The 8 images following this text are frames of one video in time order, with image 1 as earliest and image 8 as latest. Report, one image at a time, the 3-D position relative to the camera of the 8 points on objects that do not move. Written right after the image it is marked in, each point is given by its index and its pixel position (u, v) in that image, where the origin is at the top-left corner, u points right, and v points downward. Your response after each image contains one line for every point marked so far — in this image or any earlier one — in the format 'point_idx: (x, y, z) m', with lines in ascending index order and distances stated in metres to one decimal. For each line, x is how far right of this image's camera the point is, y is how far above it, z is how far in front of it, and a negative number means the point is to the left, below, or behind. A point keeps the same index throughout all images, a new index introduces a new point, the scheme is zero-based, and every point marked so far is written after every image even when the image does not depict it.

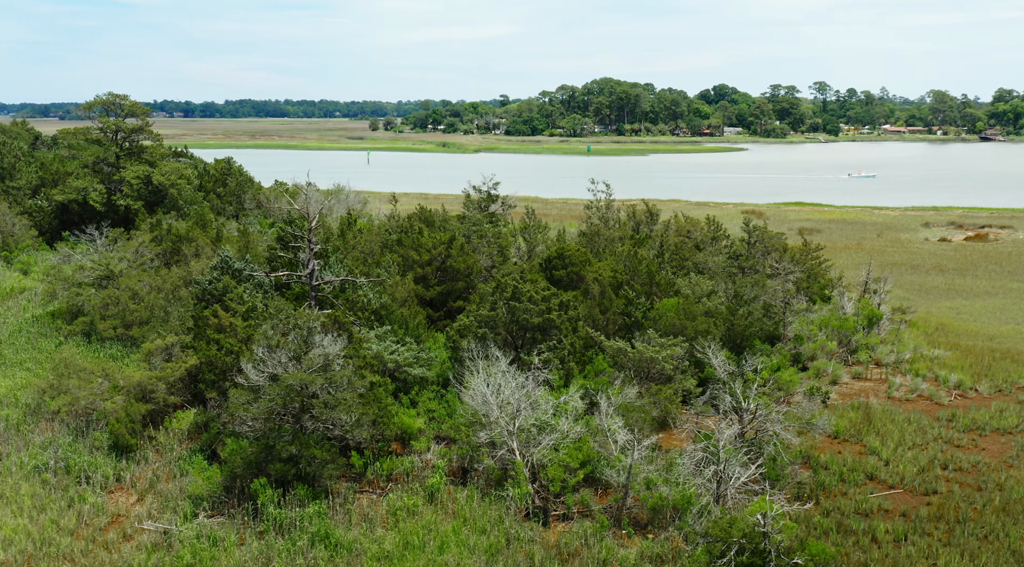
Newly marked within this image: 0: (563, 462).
0: (+1.0, -3.5, +18.7) m
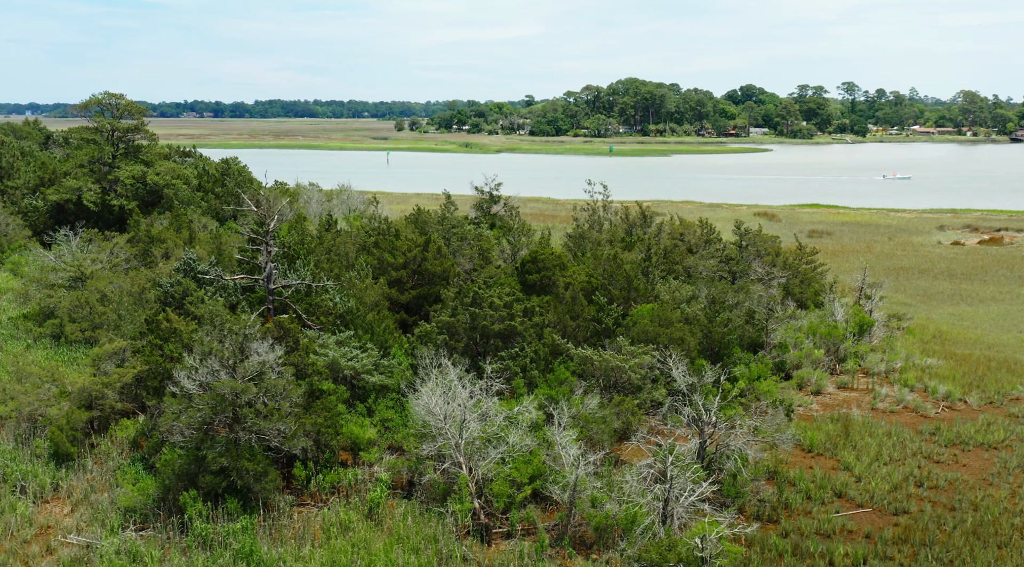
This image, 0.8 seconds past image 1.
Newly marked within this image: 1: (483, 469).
0: (-0.1, -3.6, +17.9) m
1: (-0.5, -3.4, +17.3) m
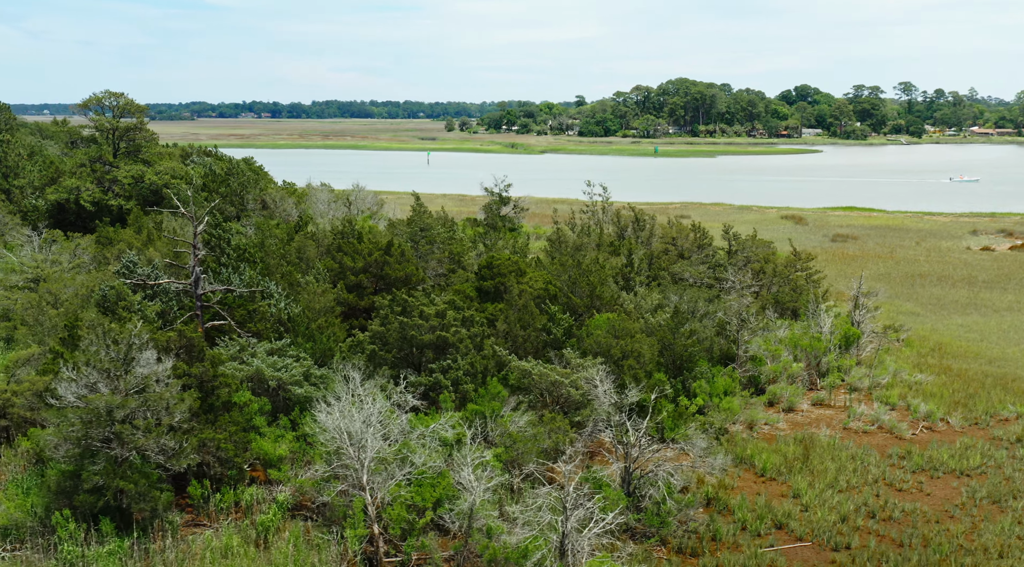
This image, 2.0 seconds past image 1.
0: (-1.8, -3.8, +16.7) m
1: (-2.3, -3.5, +16.1) m
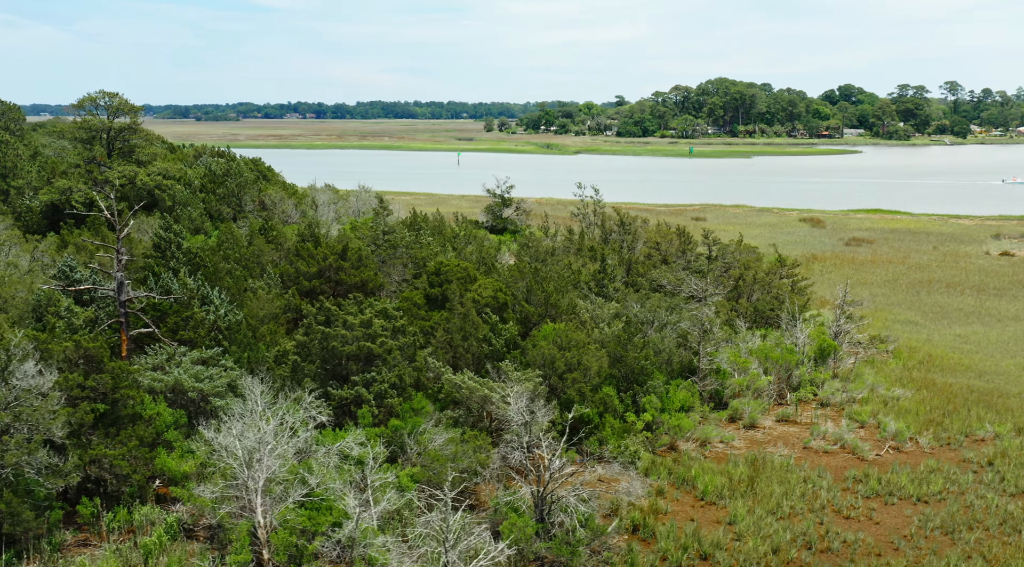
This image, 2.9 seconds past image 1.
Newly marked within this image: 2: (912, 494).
0: (-3.5, -4.0, +15.7) m
1: (-4.0, -3.7, +15.2) m
2: (+8.2, -4.3, +19.7) m
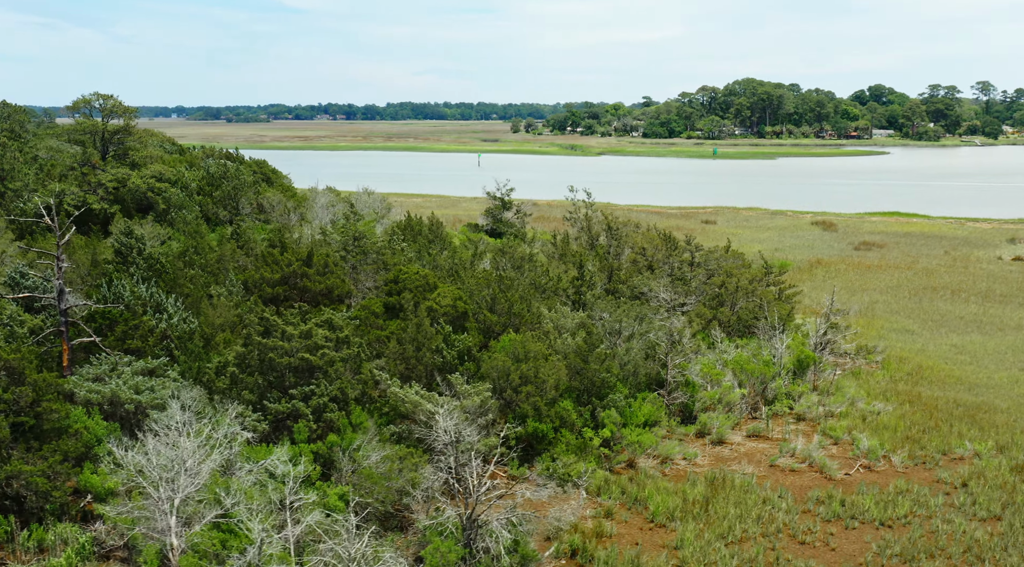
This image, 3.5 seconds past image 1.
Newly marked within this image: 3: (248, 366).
0: (-4.7, -4.2, +15.0) m
1: (-5.2, -3.9, +14.5) m
2: (+7.1, -4.6, +18.7) m
3: (-5.4, -1.7, +19.6) m
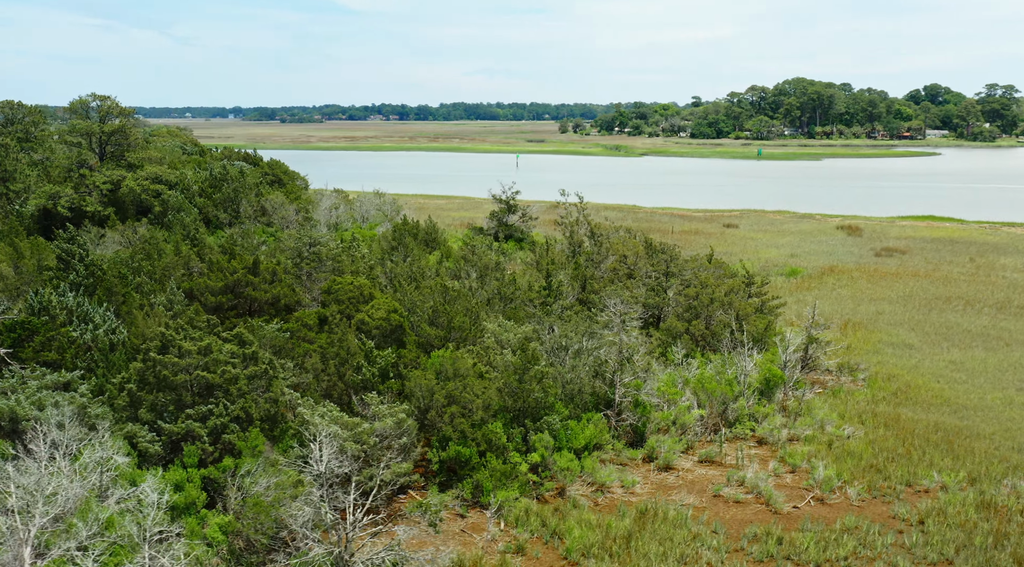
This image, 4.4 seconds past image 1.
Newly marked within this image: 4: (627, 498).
0: (-6.6, -4.4, +14.0) m
1: (-7.1, -4.1, +13.5) m
2: (+5.4, -4.9, +17.1) m
3: (-7.1, -1.9, +18.5) m
4: (+2.4, -4.4, +19.8) m
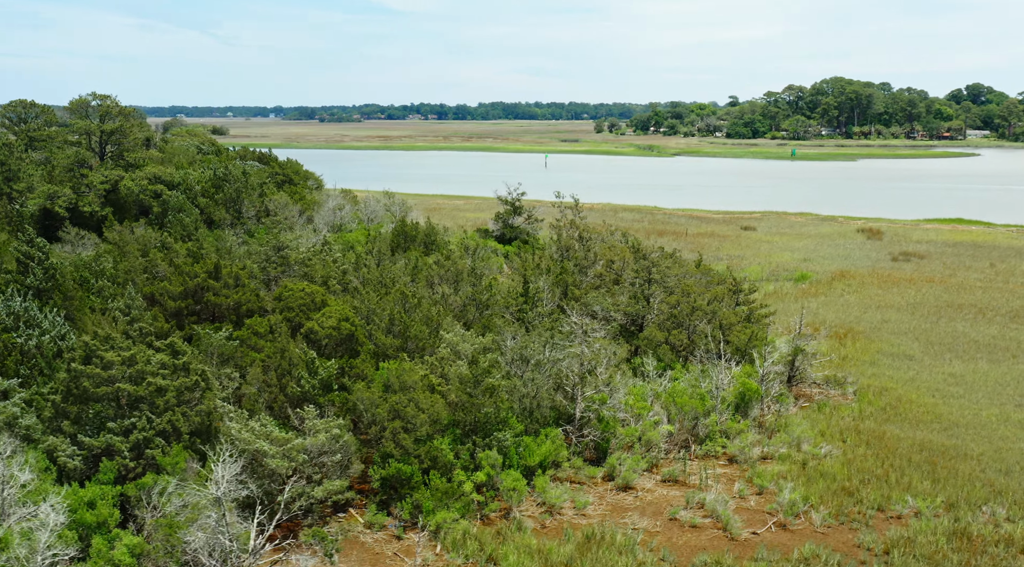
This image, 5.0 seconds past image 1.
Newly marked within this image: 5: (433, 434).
0: (-7.9, -4.6, +13.3) m
1: (-8.4, -4.3, +12.8) m
2: (+4.2, -5.1, +16.0) m
3: (-8.2, -2.1, +17.9) m
4: (+1.3, -4.6, +18.8) m
5: (-1.6, -3.1, +19.3) m
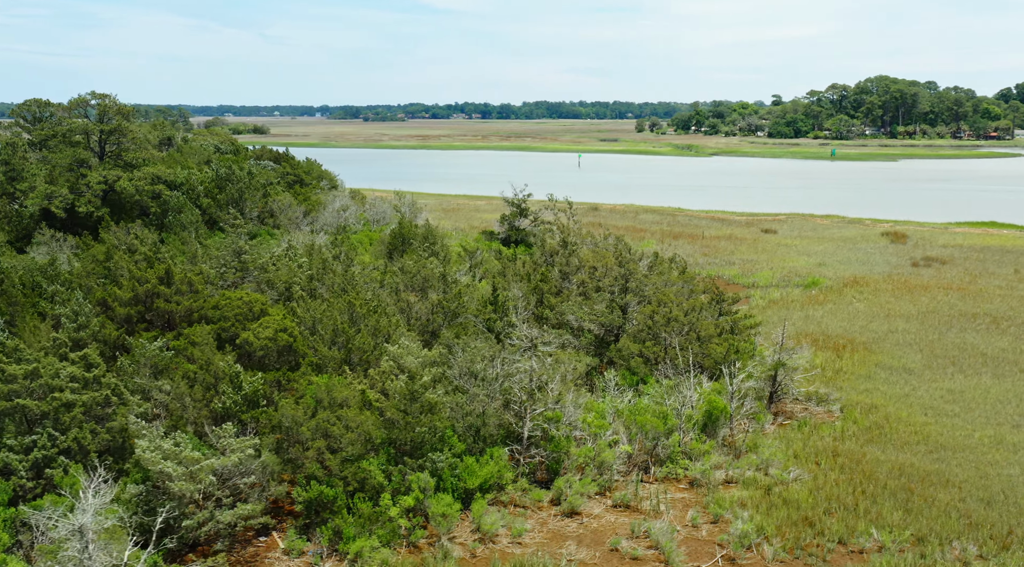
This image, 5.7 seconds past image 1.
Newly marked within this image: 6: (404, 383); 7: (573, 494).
0: (-9.4, -4.7, +12.4) m
1: (-10.0, -4.5, +12.0) m
2: (+2.8, -5.4, +14.6) m
3: (-9.5, -2.2, +17.0) m
4: (0.0, -4.9, +17.6) m
5: (-2.9, -3.3, +18.2) m
6: (-2.0, -2.1, +19.8) m
7: (+1.3, -4.2, +19.3) m
